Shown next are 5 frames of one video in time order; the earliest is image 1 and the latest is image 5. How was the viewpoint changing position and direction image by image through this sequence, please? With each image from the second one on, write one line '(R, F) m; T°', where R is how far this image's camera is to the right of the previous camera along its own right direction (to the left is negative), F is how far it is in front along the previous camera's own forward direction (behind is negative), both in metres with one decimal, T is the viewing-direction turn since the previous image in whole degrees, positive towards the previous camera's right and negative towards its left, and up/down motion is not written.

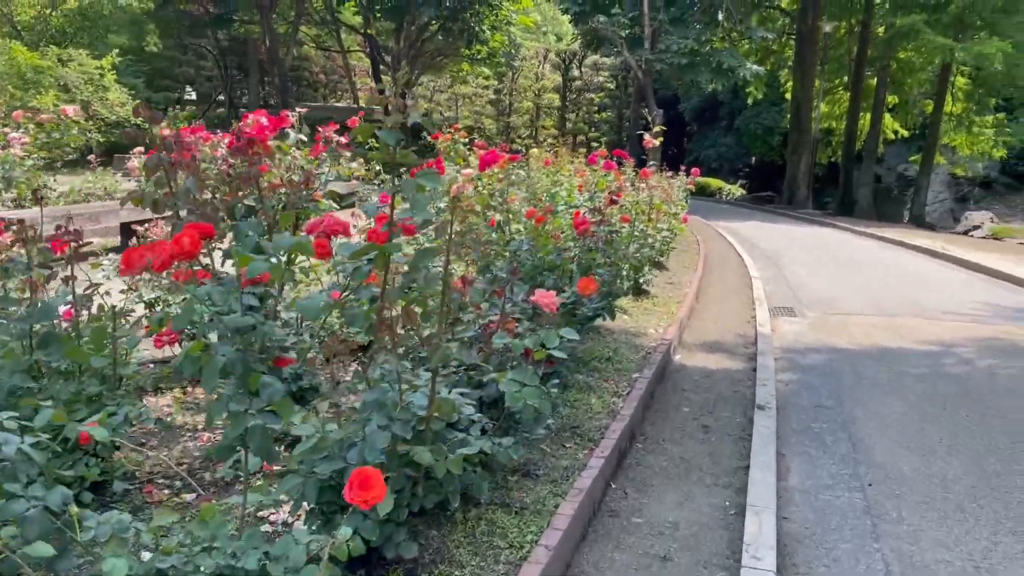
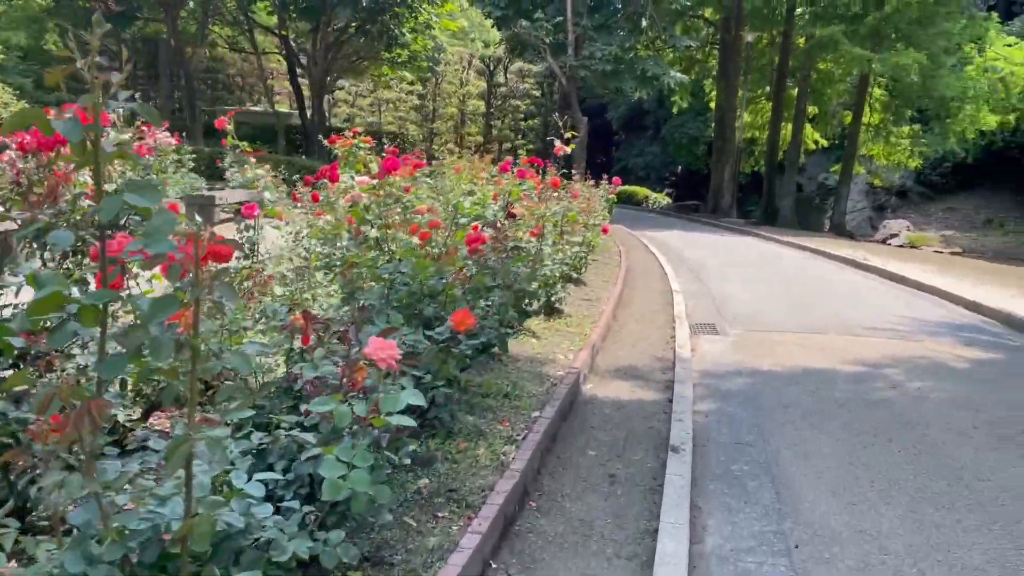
(+0.3, +0.7) m; +5°
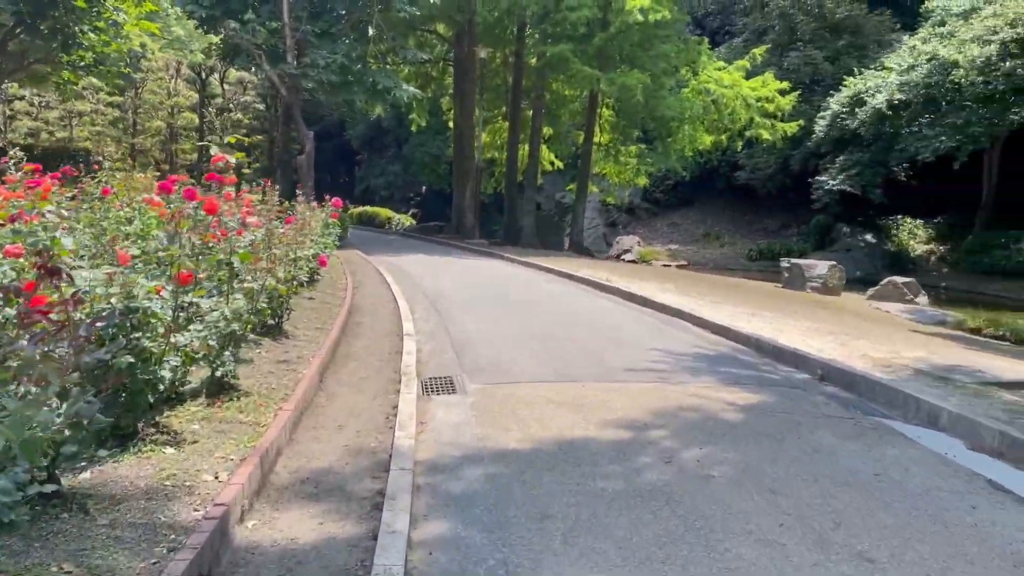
(+0.7, +2.0) m; +17°
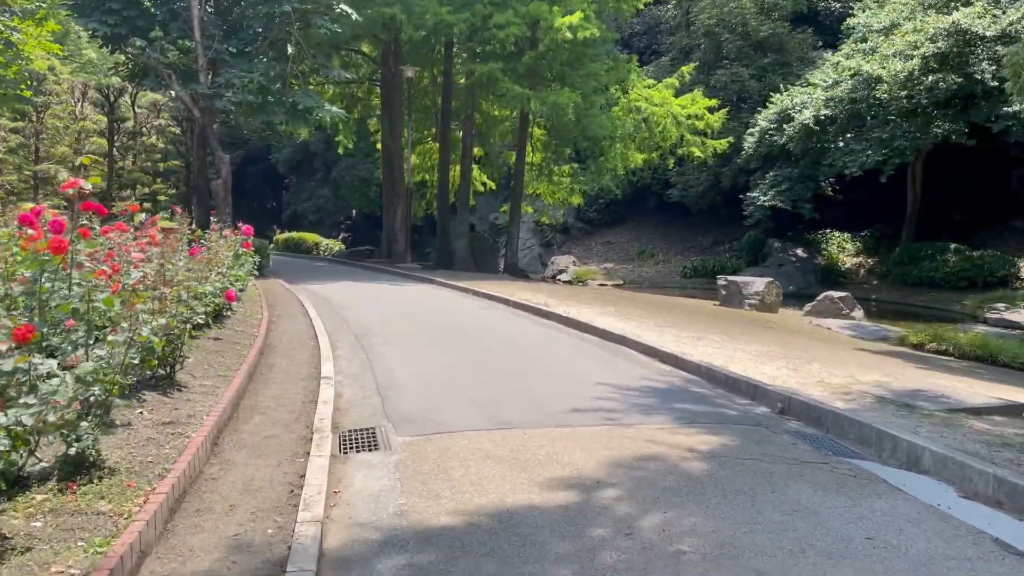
(+0.1, +0.9) m; +4°
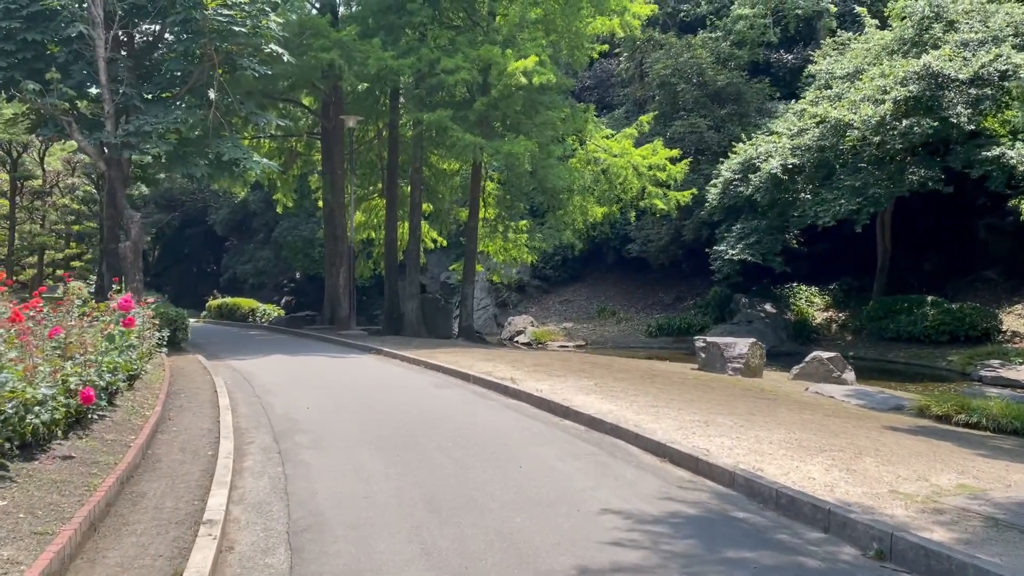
(-0.1, +2.4) m; +3°
